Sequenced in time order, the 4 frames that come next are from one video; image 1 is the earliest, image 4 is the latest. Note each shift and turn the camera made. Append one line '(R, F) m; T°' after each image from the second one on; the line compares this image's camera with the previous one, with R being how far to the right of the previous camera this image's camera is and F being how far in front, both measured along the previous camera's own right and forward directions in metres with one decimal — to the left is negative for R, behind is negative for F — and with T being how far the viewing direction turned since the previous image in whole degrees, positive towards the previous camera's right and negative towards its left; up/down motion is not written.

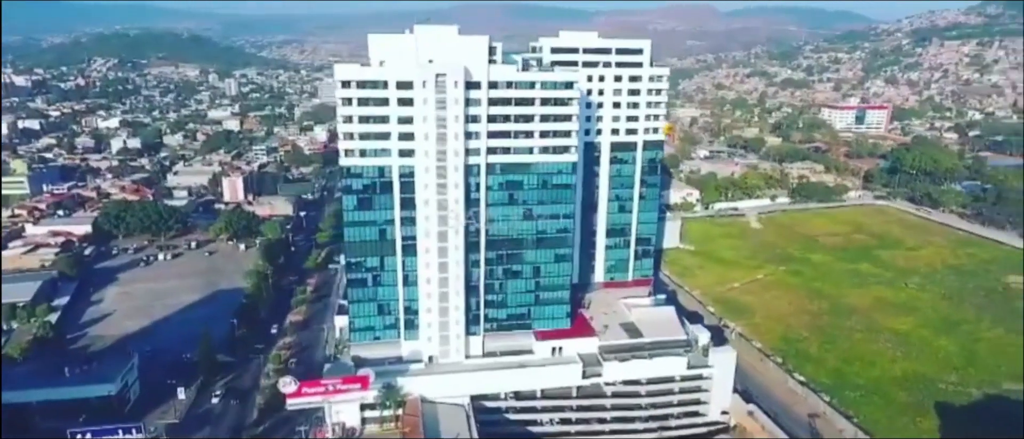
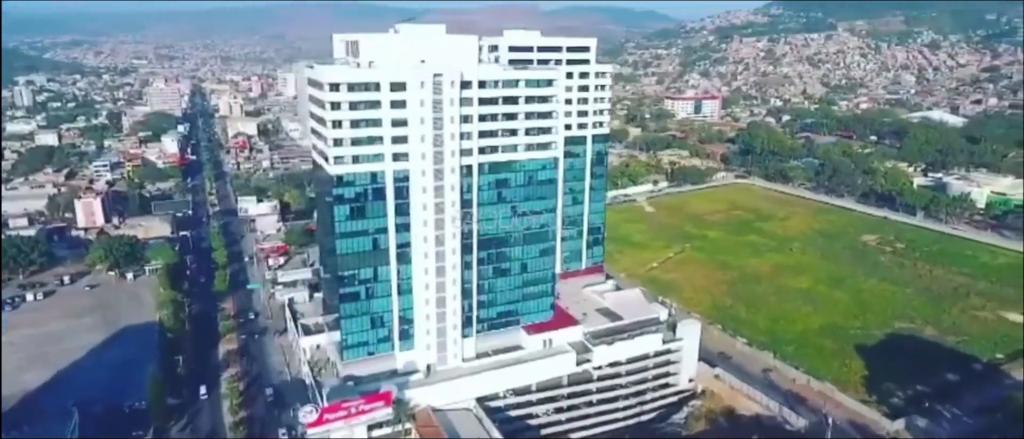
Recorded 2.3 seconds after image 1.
(-7.0, +0.7) m; +14°
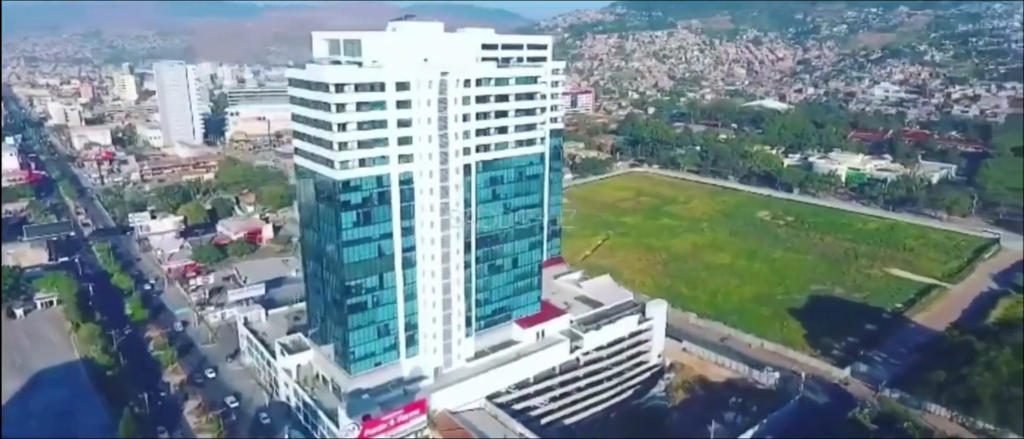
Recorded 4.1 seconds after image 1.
(-6.4, +0.4) m; +13°
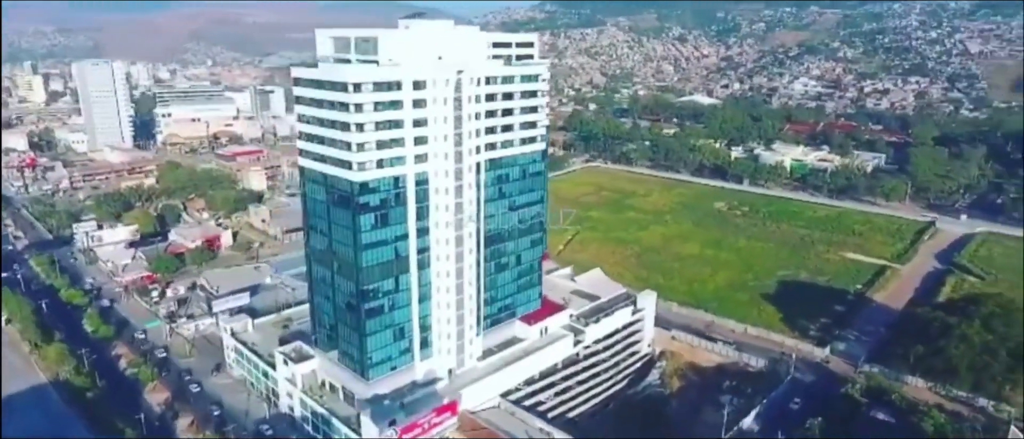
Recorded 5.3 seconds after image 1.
(-3.6, +0.1) m; +6°
